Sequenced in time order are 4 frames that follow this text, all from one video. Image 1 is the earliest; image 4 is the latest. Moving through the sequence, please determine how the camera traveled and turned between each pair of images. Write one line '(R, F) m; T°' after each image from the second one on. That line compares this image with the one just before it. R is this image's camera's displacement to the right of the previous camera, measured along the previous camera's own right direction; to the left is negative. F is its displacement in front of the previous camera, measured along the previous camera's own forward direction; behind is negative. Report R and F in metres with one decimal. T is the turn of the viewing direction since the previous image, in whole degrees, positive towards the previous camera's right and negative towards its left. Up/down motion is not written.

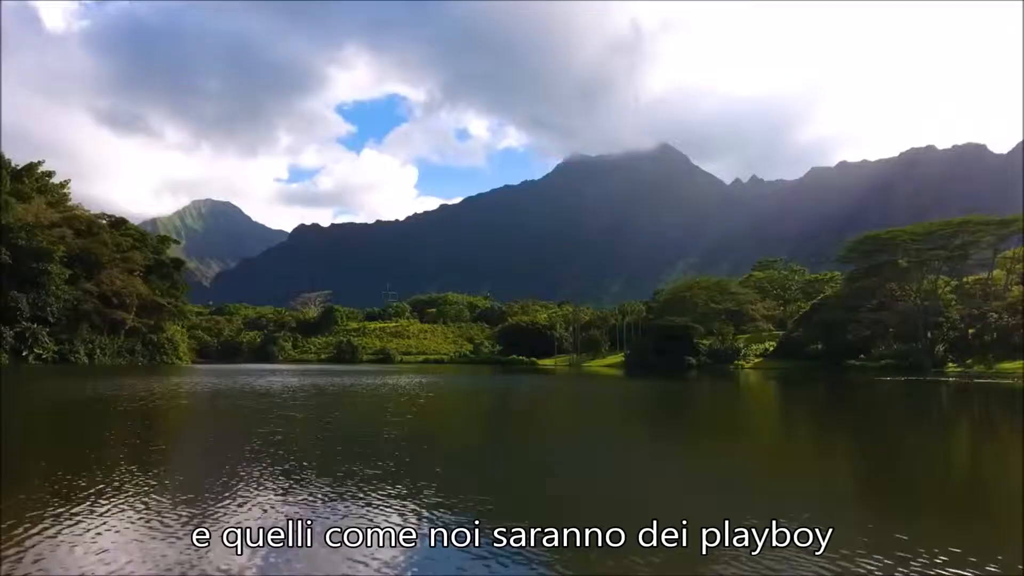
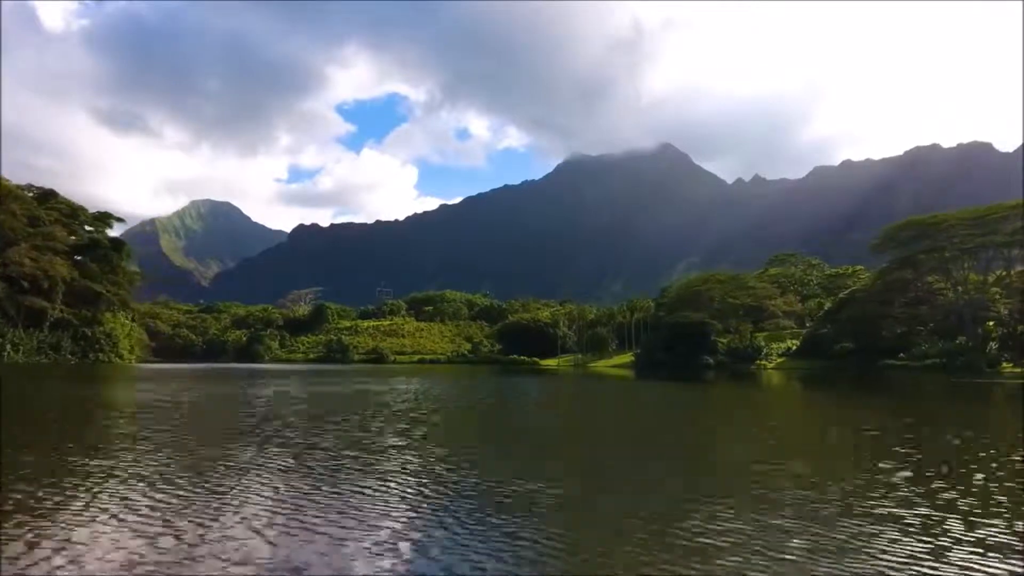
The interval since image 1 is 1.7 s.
(0.0, +4.9) m; 0°
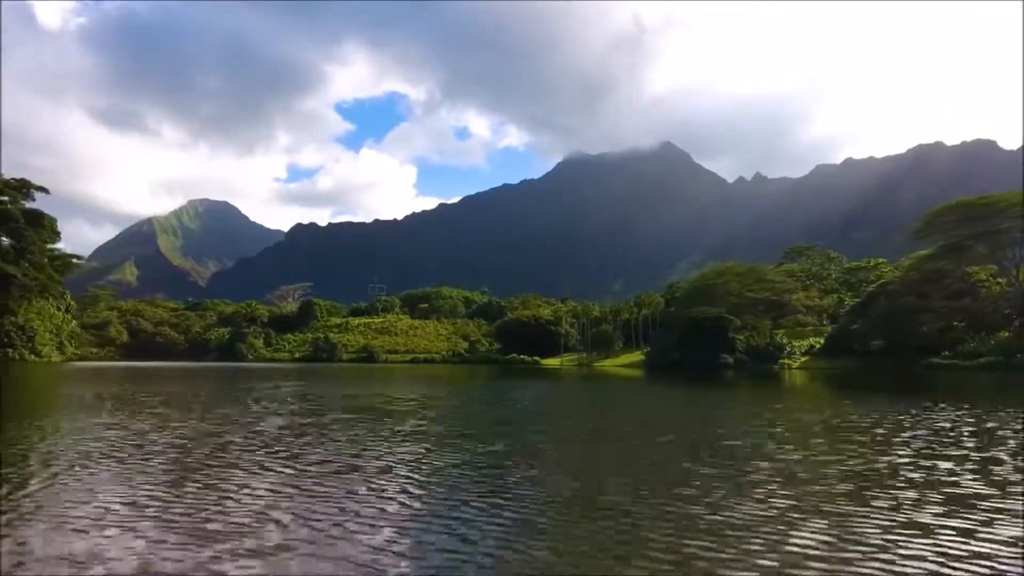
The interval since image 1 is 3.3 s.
(0.0, +4.7) m; 0°
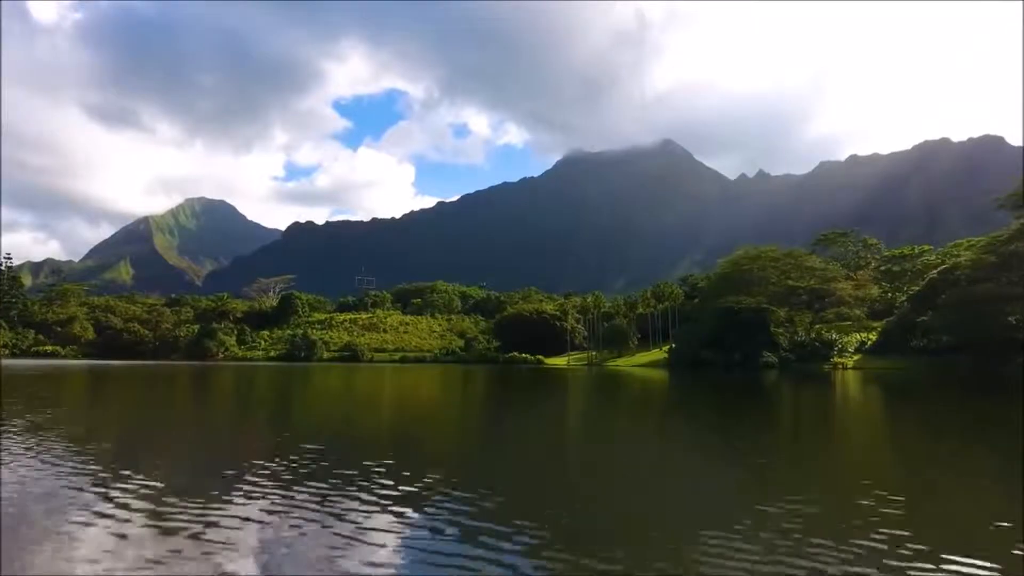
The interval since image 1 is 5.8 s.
(-0.1, +7.6) m; 0°
